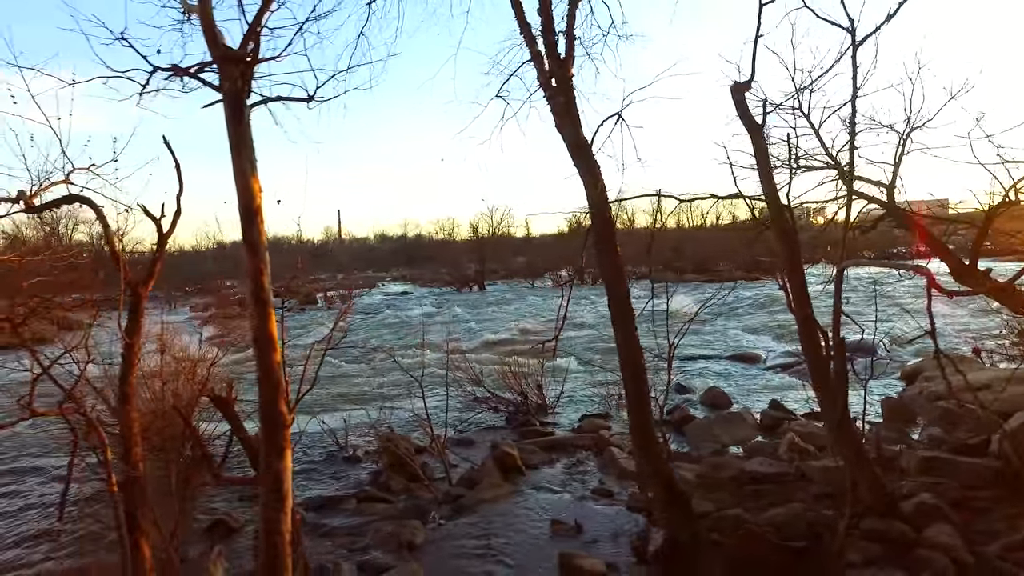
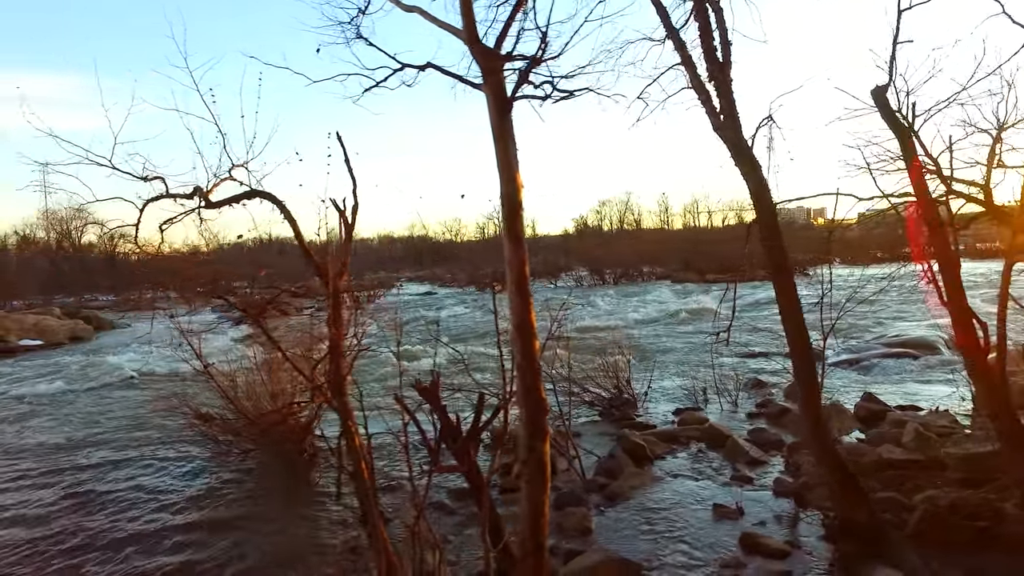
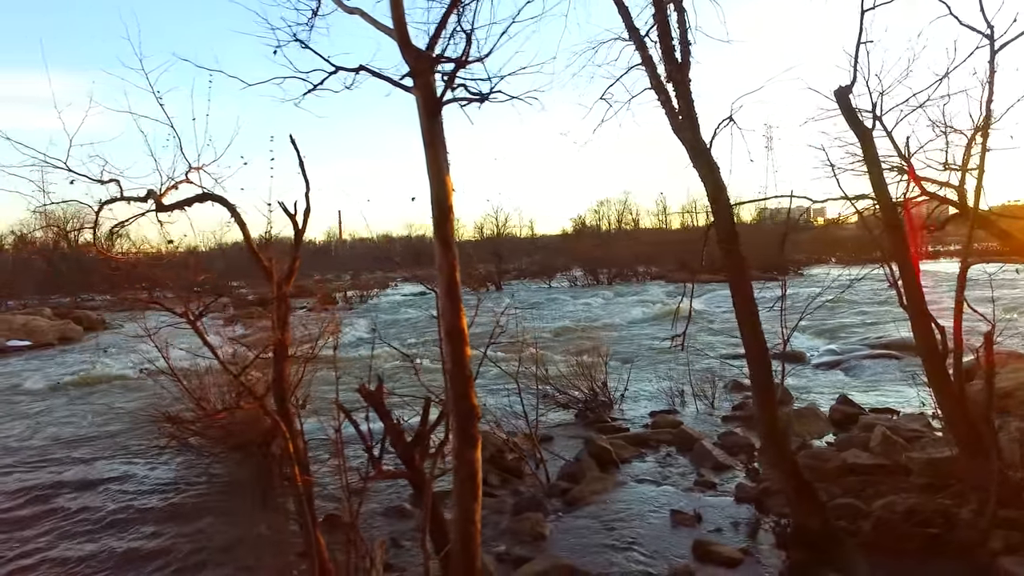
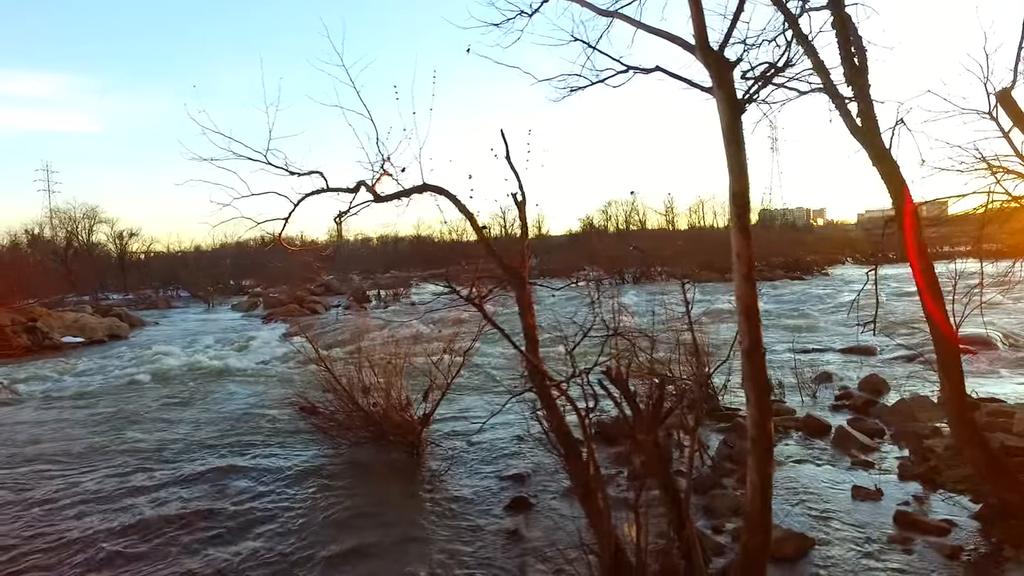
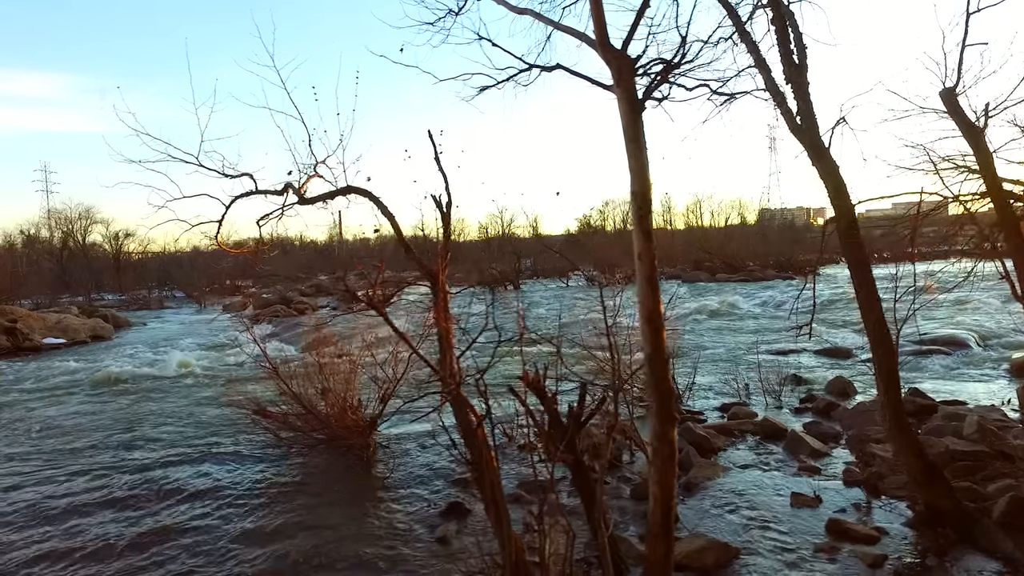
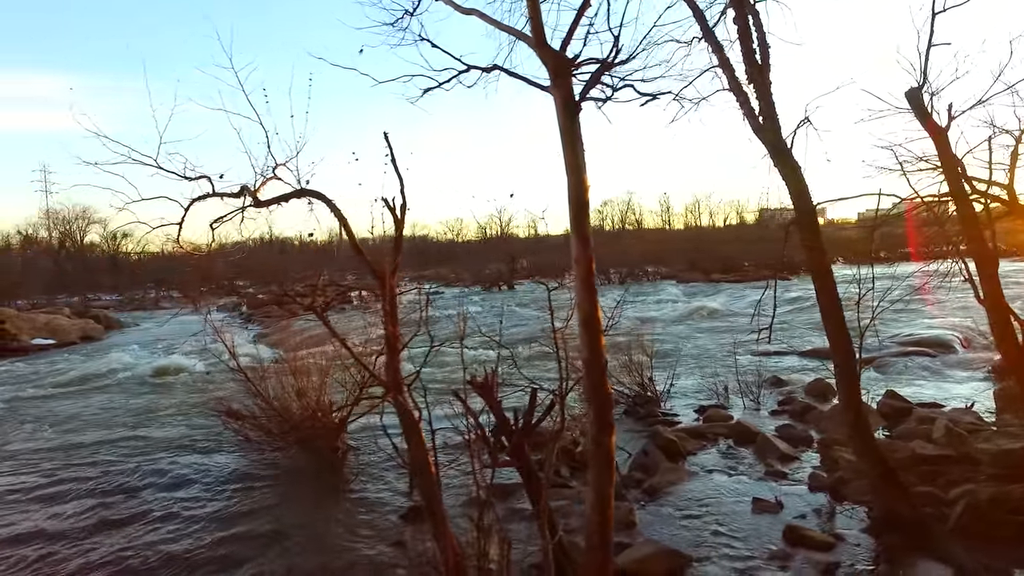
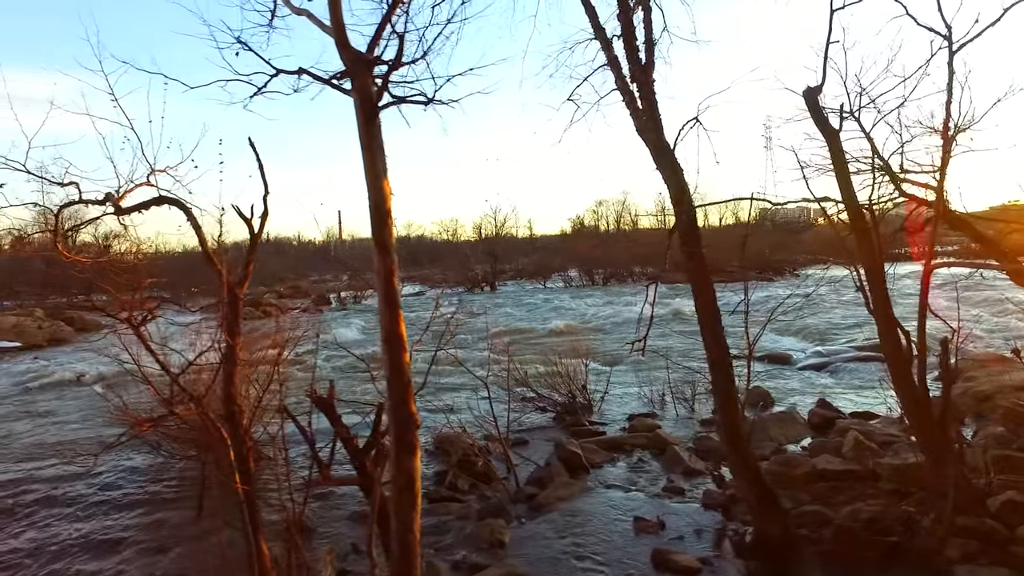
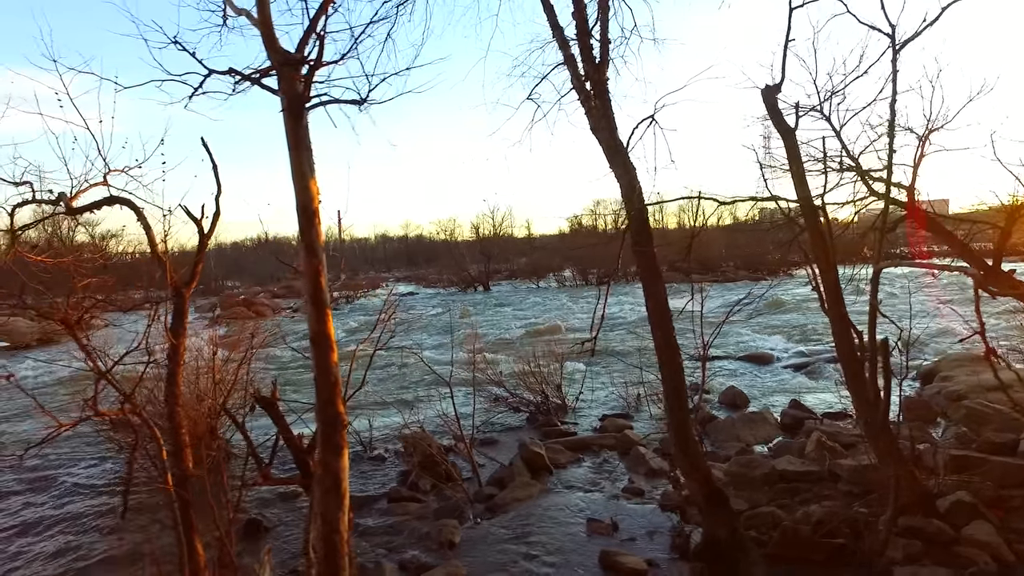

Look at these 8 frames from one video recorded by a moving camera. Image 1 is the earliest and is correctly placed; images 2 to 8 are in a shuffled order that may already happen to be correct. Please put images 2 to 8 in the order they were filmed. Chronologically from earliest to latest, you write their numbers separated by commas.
8, 7, 3, 2, 6, 5, 4
